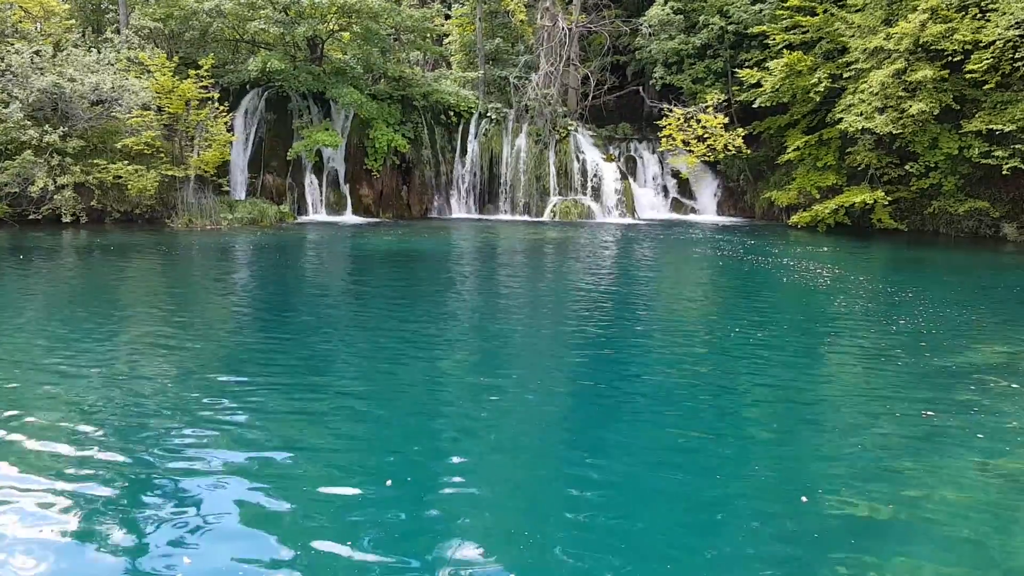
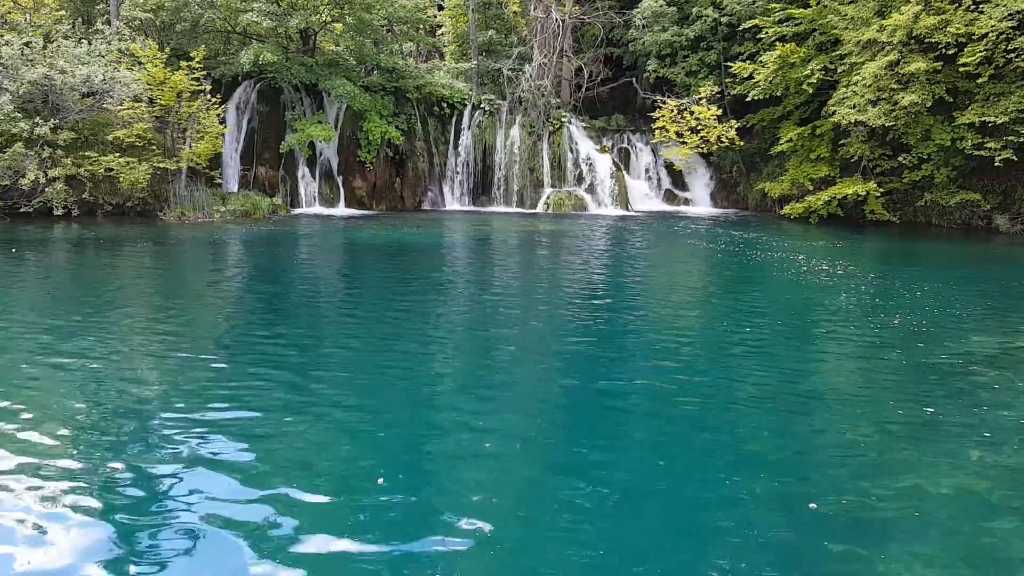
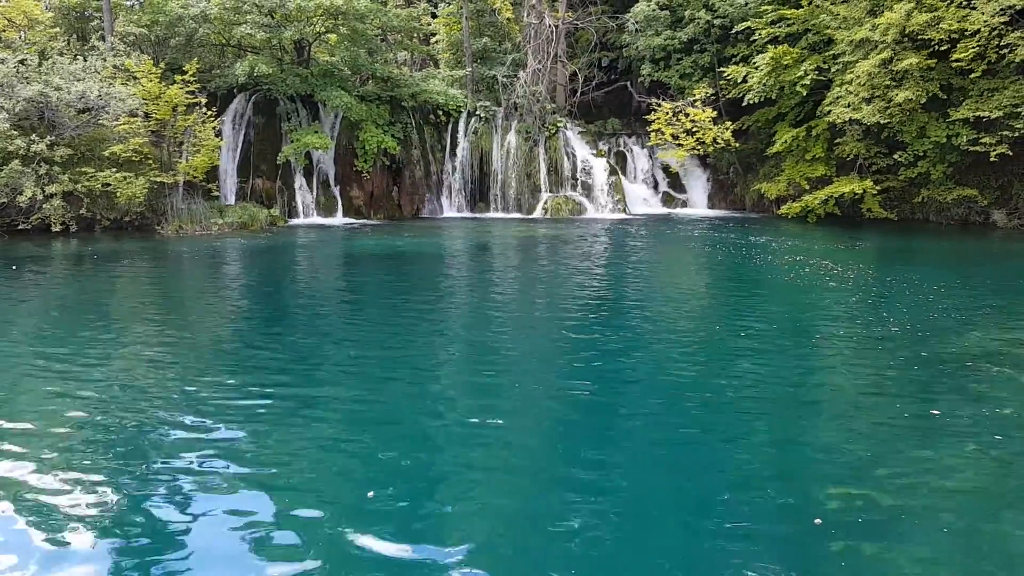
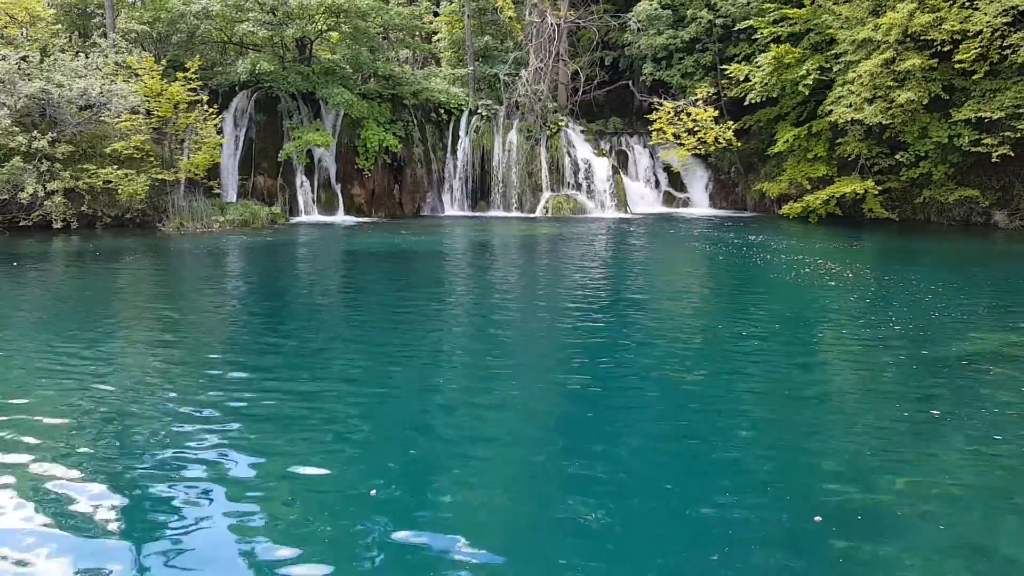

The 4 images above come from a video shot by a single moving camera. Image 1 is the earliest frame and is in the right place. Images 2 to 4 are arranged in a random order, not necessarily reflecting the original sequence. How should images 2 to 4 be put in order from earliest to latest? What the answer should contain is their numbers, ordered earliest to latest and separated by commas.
2, 4, 3
